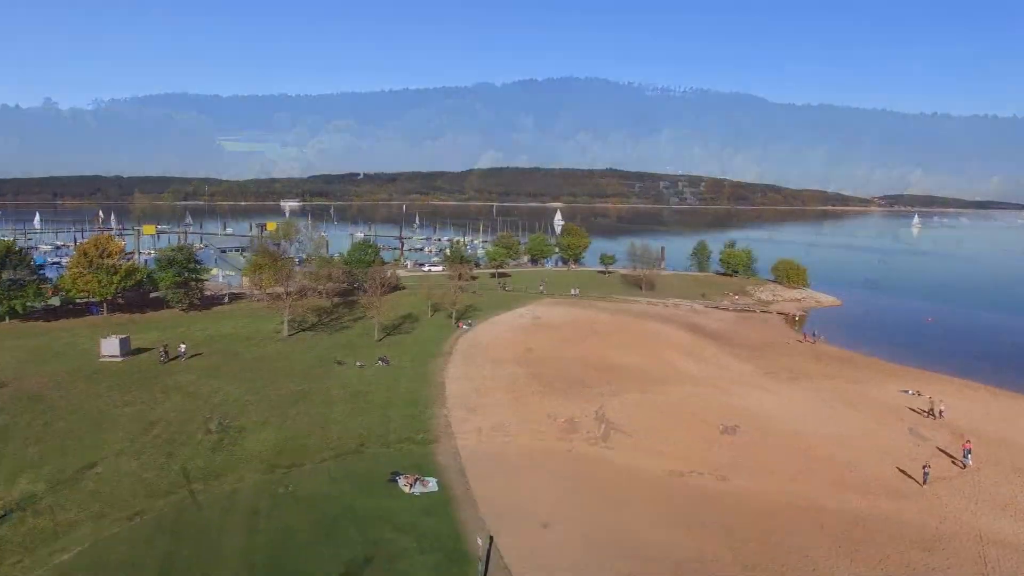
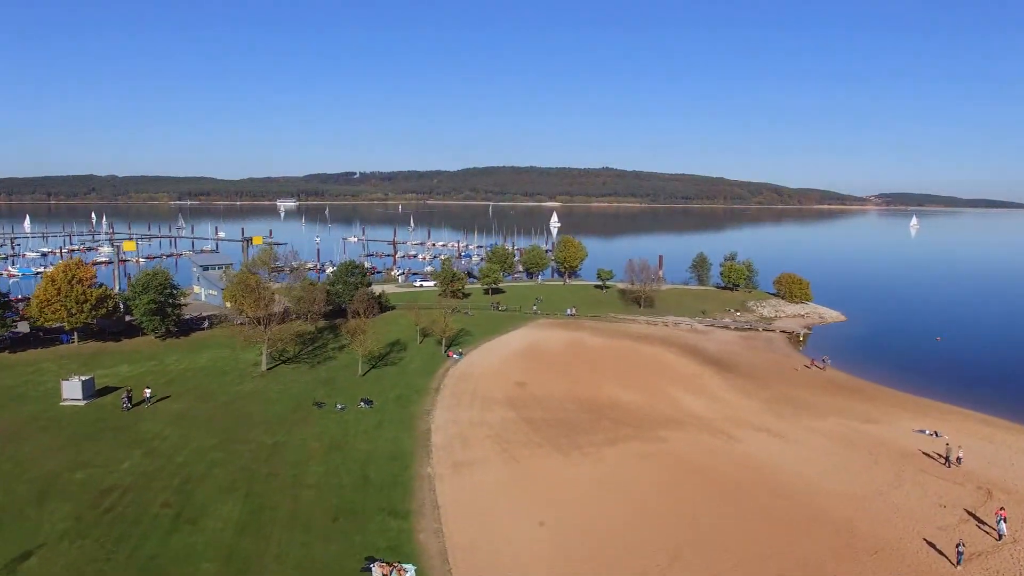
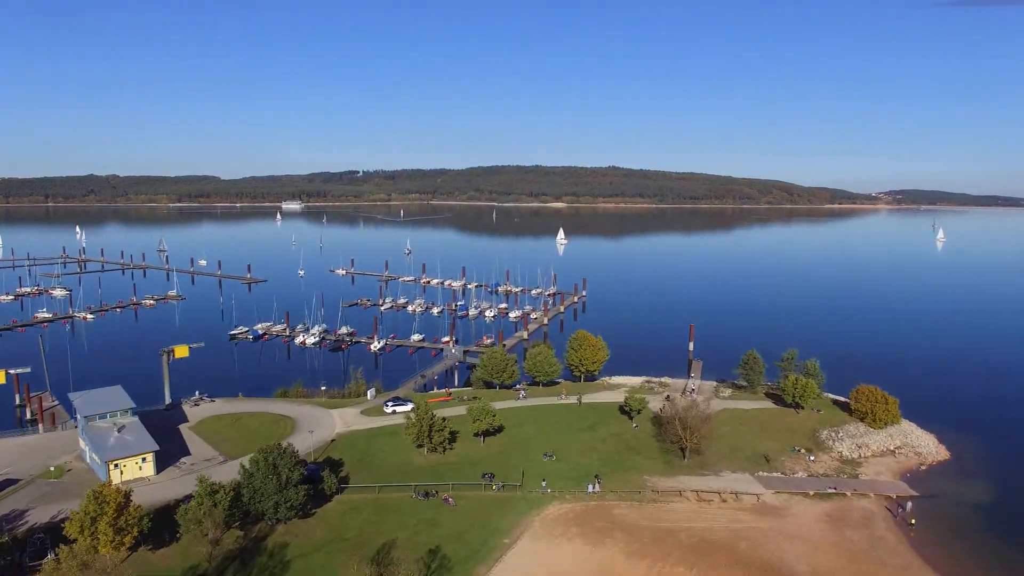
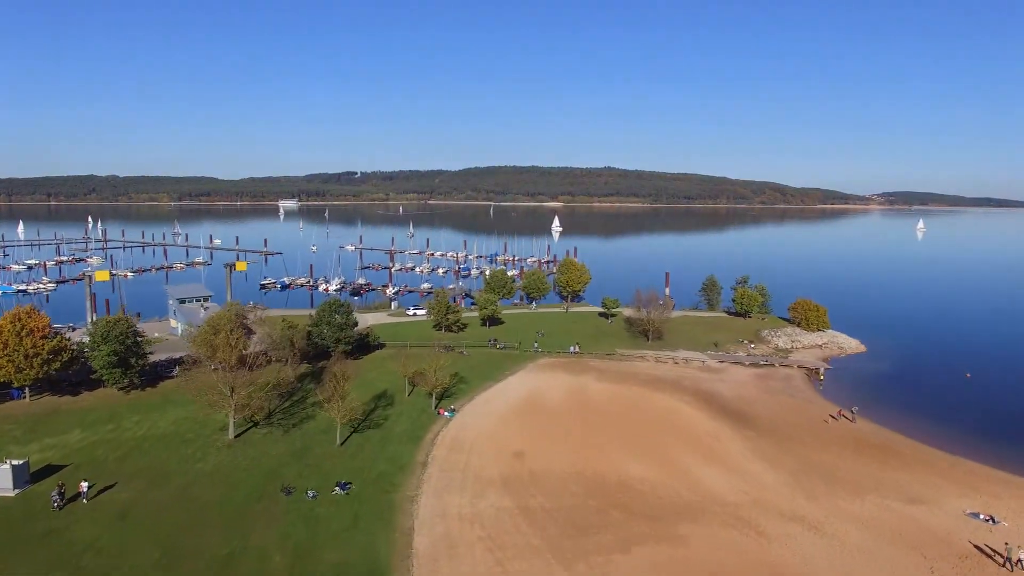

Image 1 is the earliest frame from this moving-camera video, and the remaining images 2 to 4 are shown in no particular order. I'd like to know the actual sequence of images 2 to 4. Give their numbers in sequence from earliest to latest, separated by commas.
2, 4, 3
